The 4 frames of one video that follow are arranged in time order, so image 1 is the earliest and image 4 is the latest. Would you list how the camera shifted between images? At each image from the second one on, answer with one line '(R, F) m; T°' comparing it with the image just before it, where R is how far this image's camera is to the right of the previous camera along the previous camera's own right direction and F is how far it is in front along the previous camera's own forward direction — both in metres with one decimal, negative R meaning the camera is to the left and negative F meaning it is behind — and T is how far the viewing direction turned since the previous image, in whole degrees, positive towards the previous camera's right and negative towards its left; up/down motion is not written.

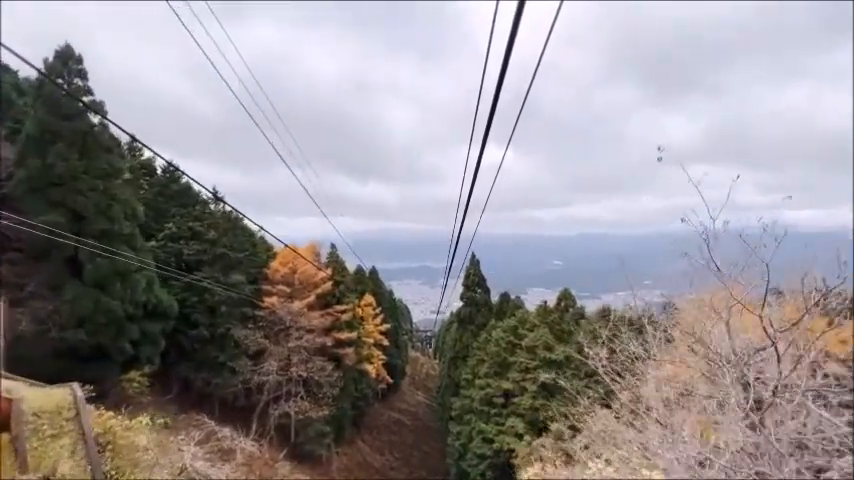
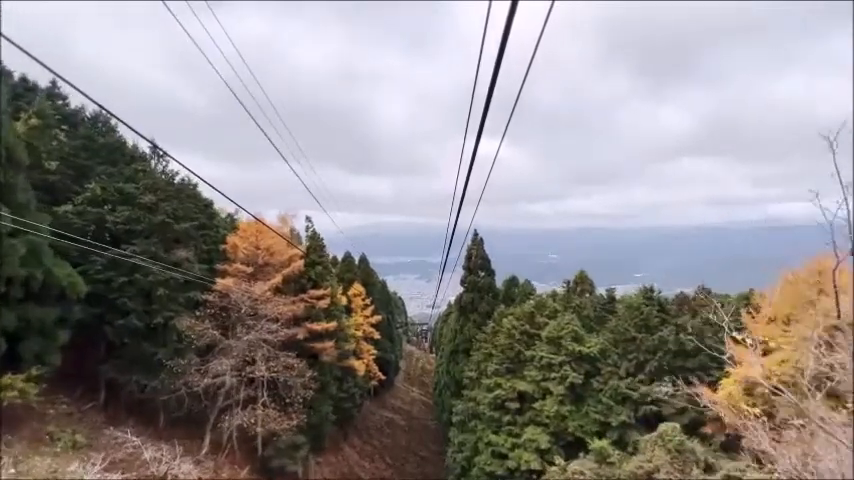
(0.0, +3.4) m; +1°
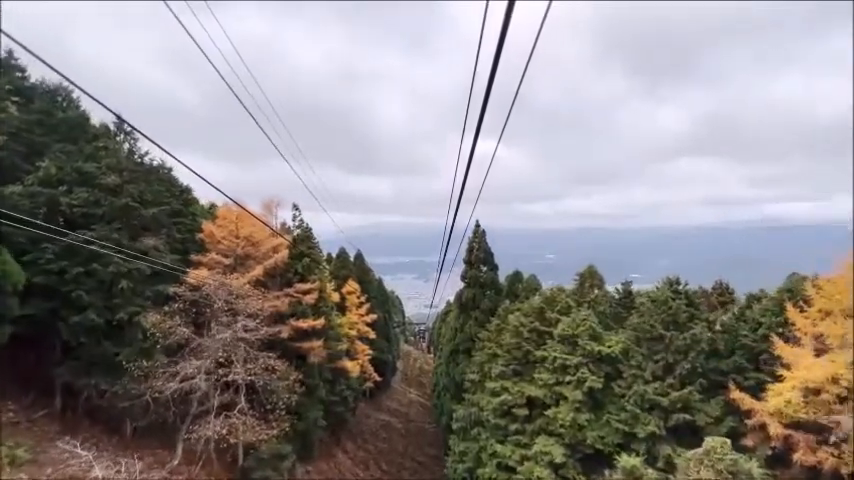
(0.0, +1.4) m; 0°
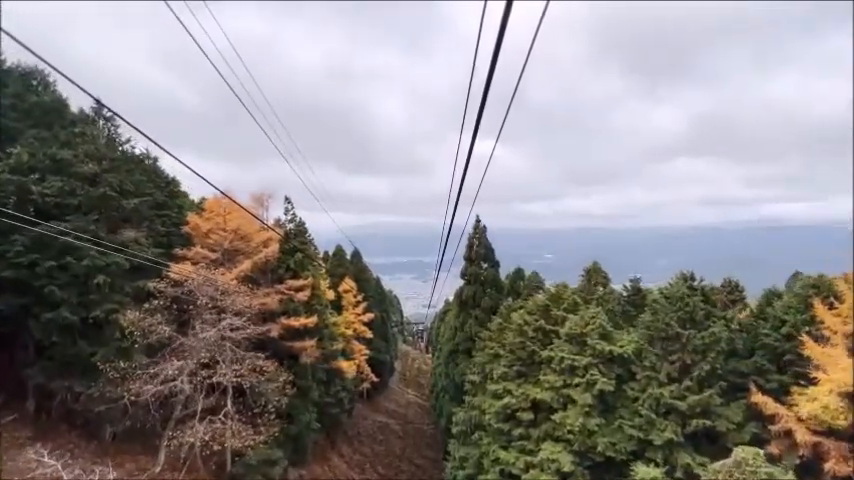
(0.0, +0.7) m; 0°
